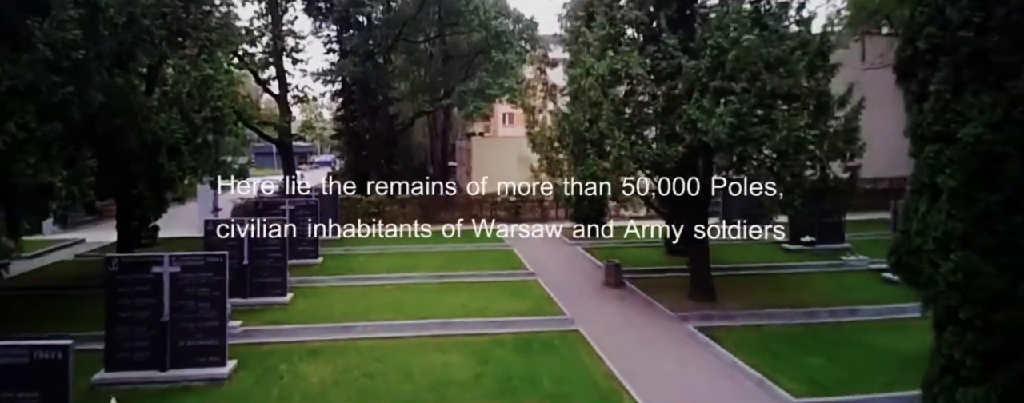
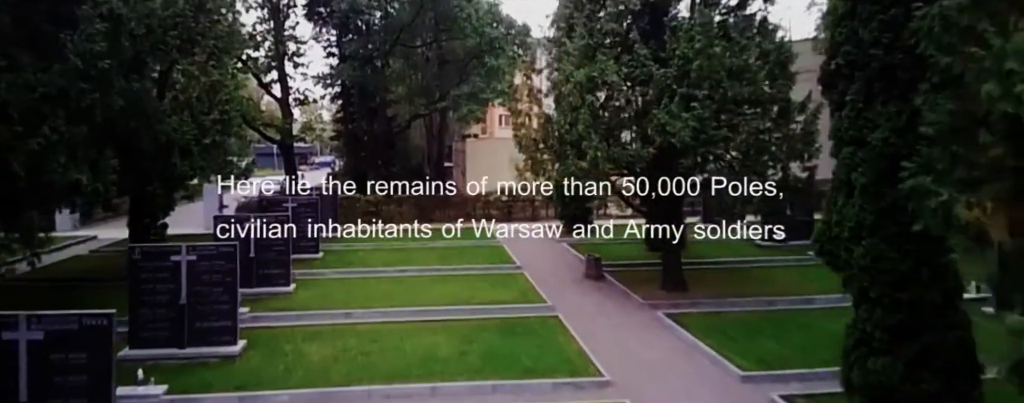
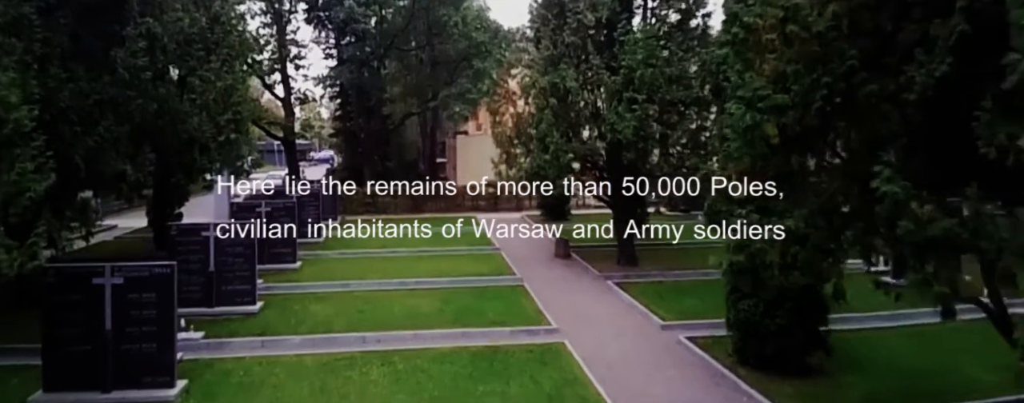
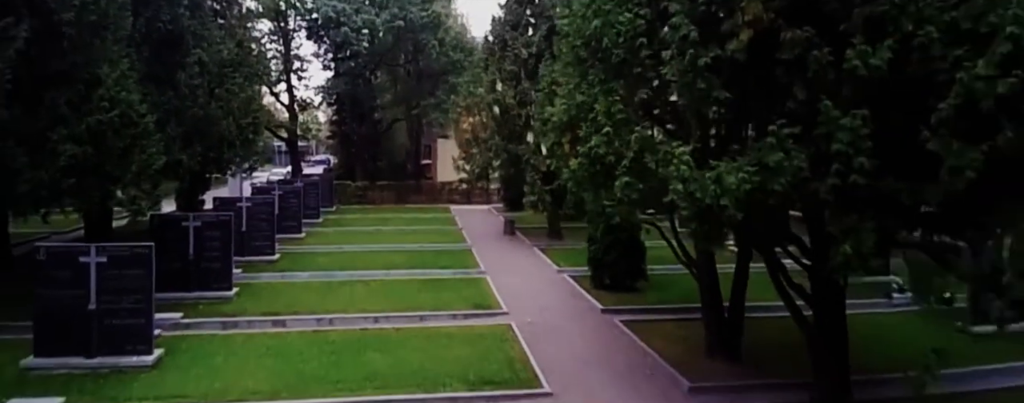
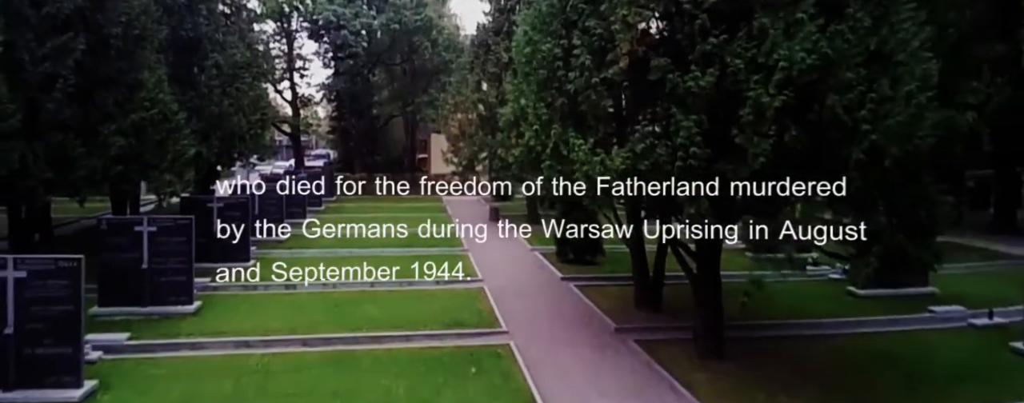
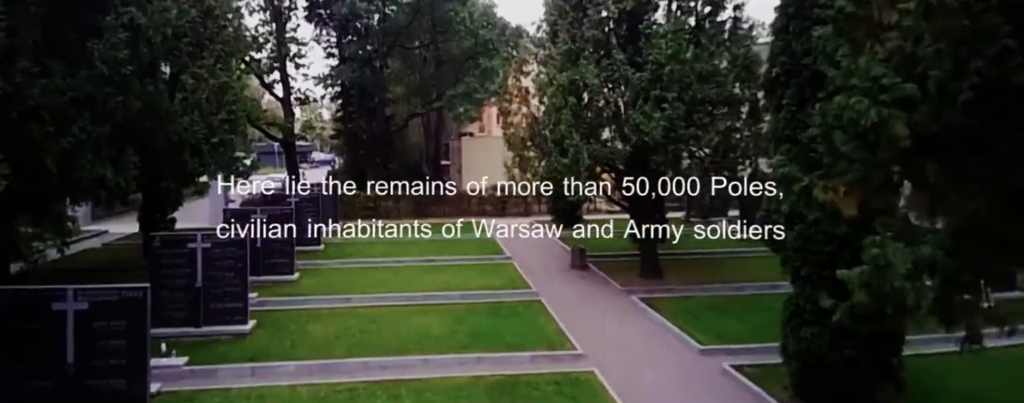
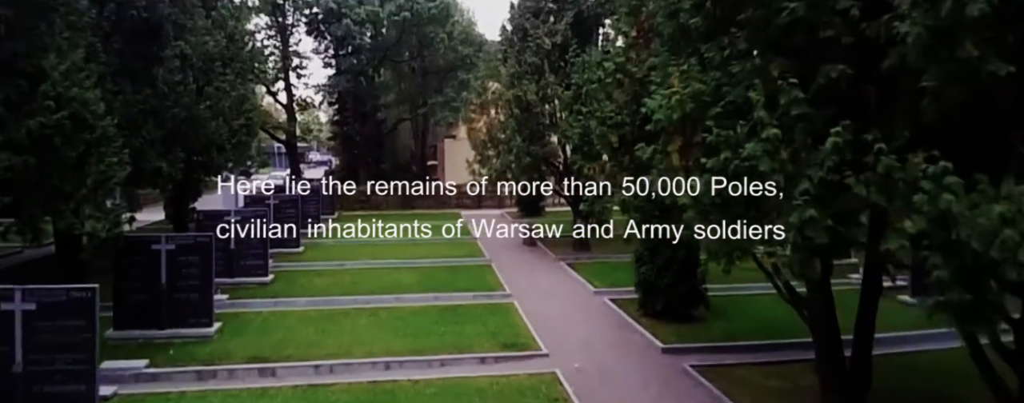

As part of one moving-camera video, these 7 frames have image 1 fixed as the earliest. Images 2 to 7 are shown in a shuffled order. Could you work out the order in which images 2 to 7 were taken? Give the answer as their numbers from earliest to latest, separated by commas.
2, 6, 3, 7, 4, 5
